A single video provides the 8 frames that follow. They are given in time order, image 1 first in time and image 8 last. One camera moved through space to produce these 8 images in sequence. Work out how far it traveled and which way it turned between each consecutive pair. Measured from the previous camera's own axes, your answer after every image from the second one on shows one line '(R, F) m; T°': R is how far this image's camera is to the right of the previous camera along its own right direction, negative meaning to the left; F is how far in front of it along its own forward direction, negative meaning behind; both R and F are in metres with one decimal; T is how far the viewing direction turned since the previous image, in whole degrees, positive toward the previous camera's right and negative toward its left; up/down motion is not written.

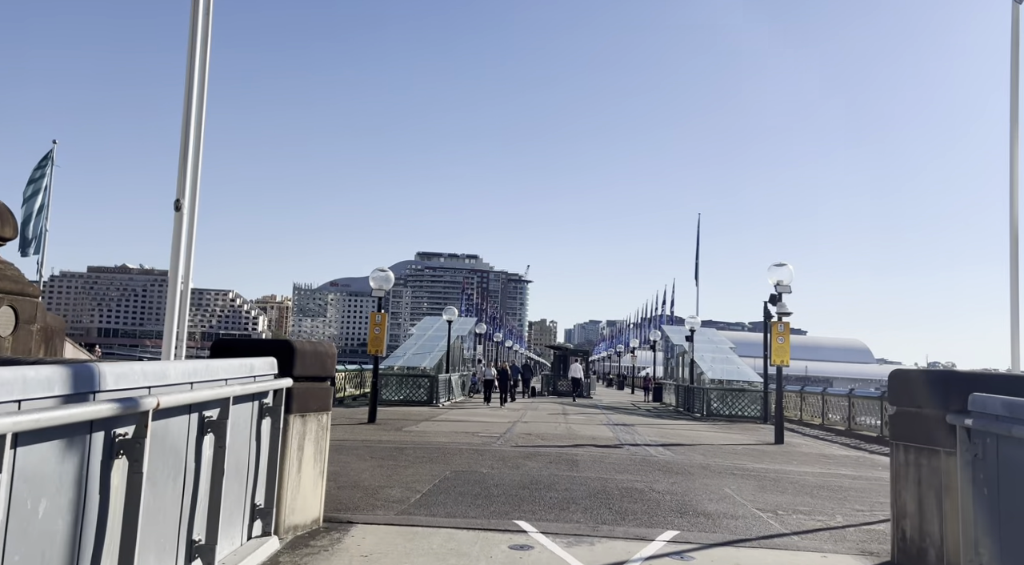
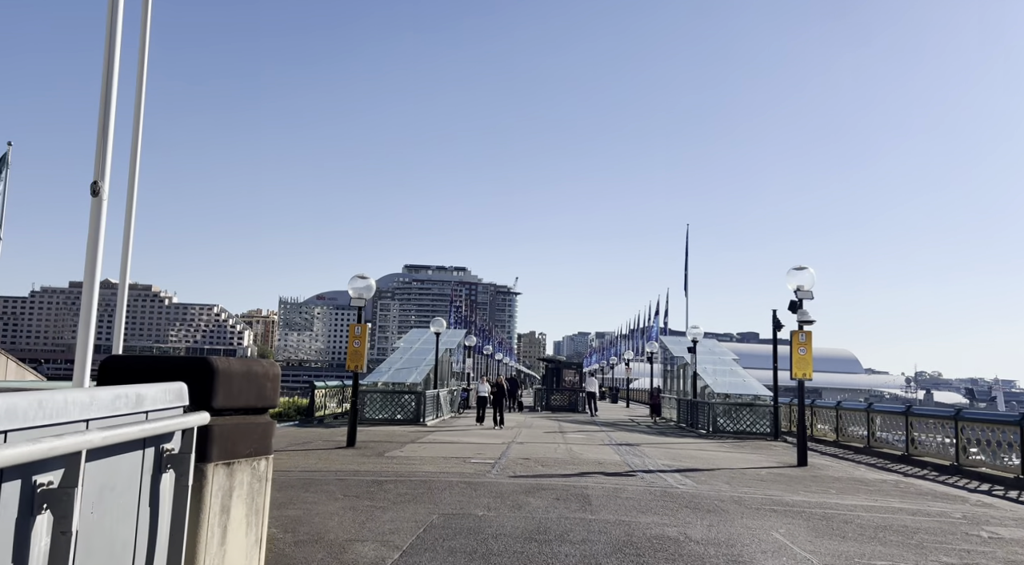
(-0.1, +1.8) m; +1°
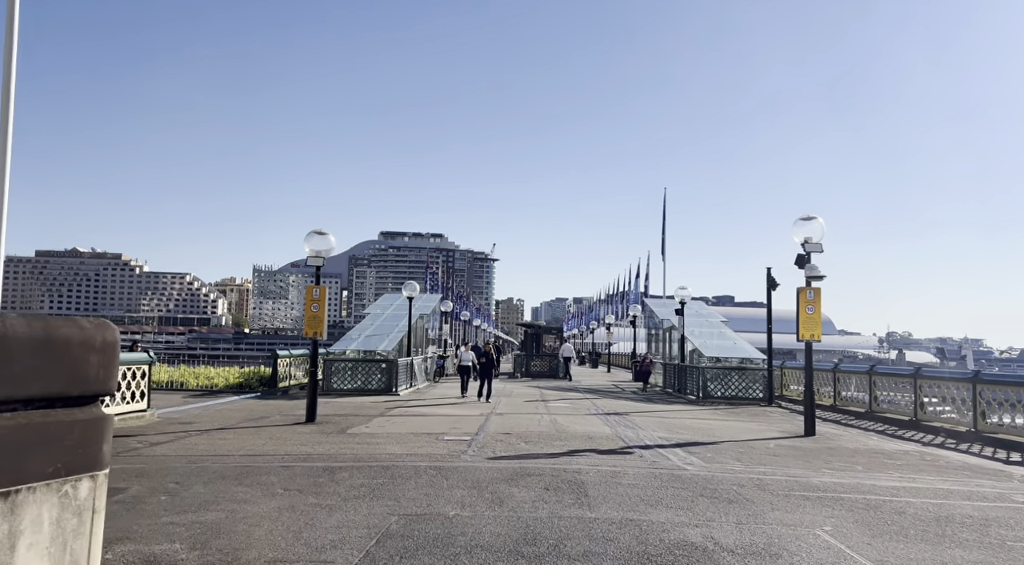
(0.0, +1.8) m; +2°
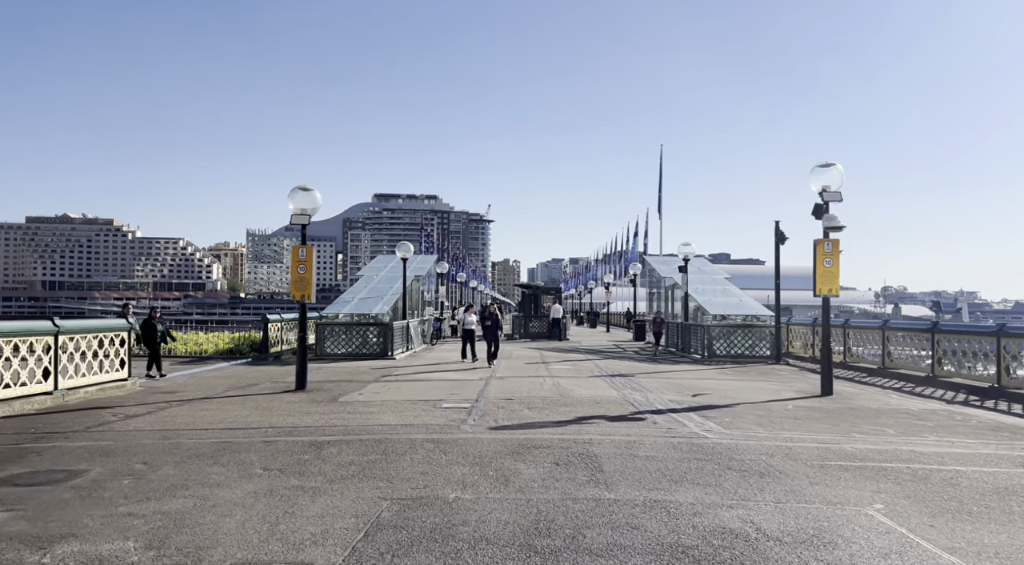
(-0.1, +0.9) m; 0°
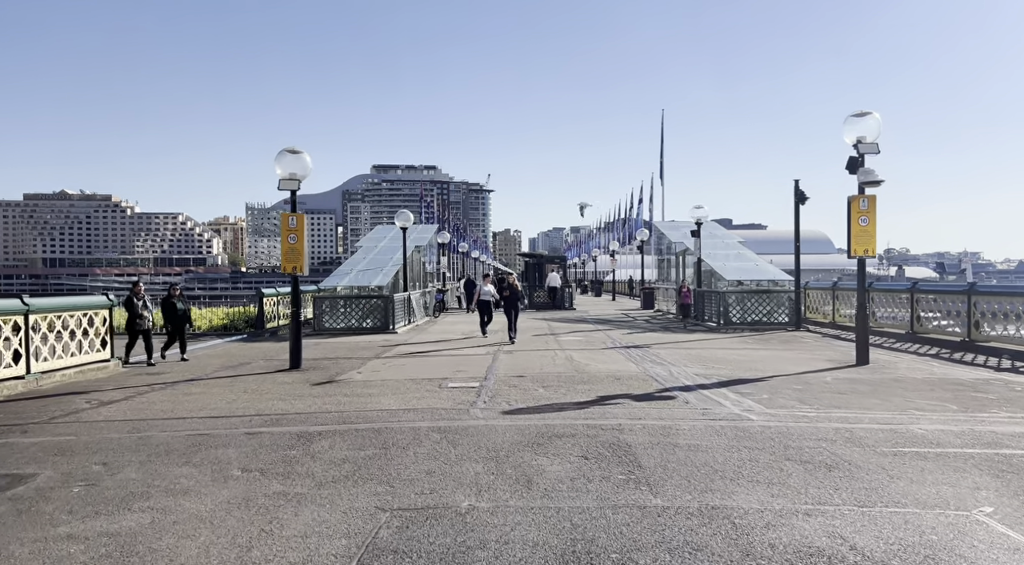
(-0.1, +1.1) m; 0°
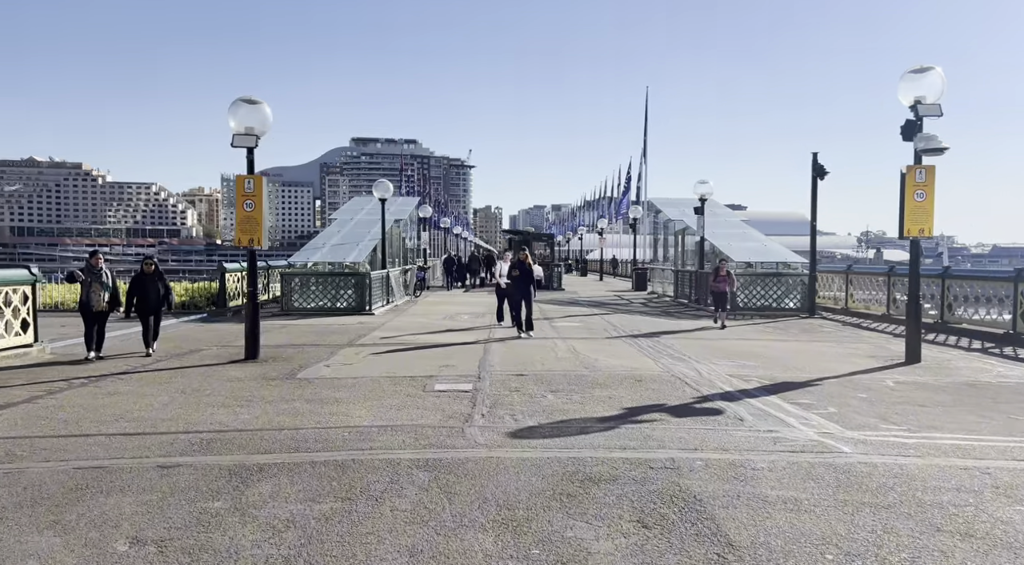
(-0.3, +2.0) m; +2°
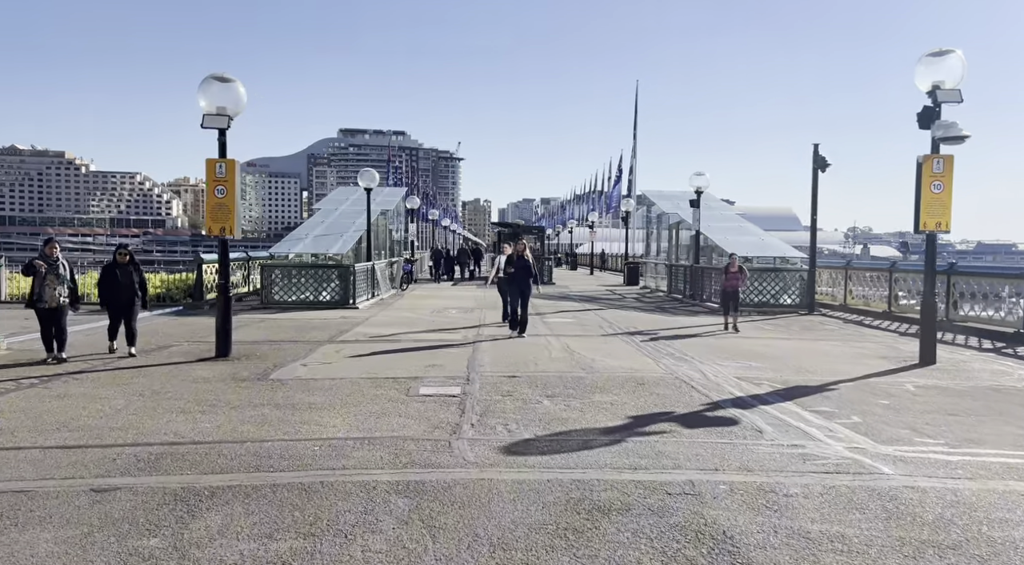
(0.0, +0.7) m; +1°
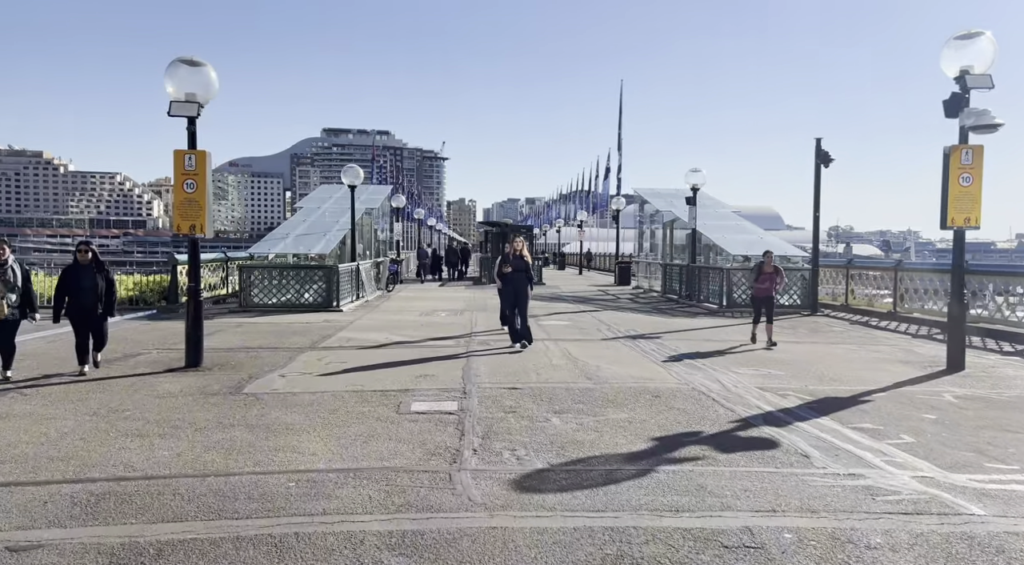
(-0.2, +0.9) m; +1°
